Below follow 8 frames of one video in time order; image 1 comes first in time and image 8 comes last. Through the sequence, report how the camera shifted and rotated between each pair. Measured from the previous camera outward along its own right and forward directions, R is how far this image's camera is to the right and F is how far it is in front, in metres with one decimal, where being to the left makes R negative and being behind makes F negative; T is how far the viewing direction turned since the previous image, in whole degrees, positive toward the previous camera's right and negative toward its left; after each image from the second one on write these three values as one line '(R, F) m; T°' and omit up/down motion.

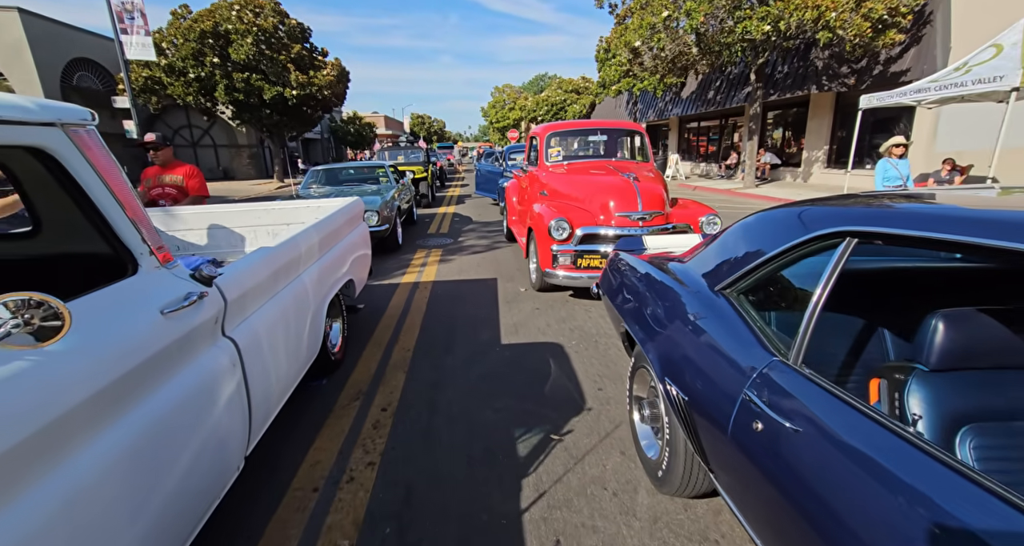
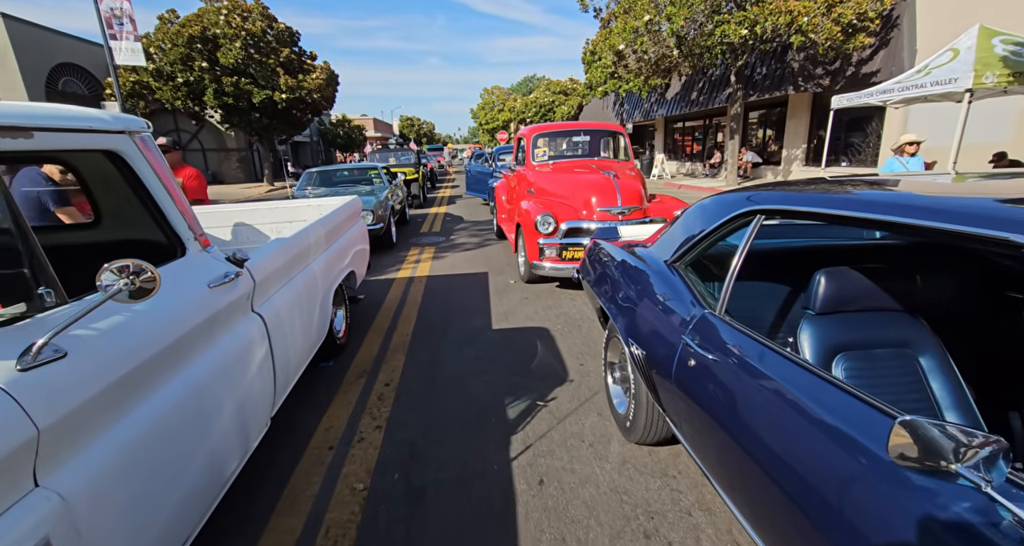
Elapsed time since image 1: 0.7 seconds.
(0.0, -0.4) m; +1°
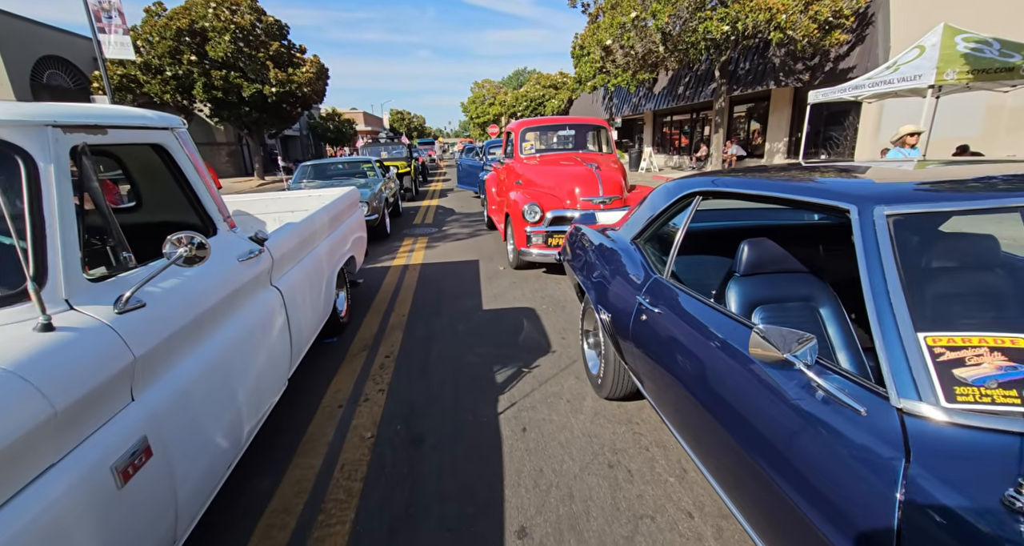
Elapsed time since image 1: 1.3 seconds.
(0.0, -0.4) m; +1°
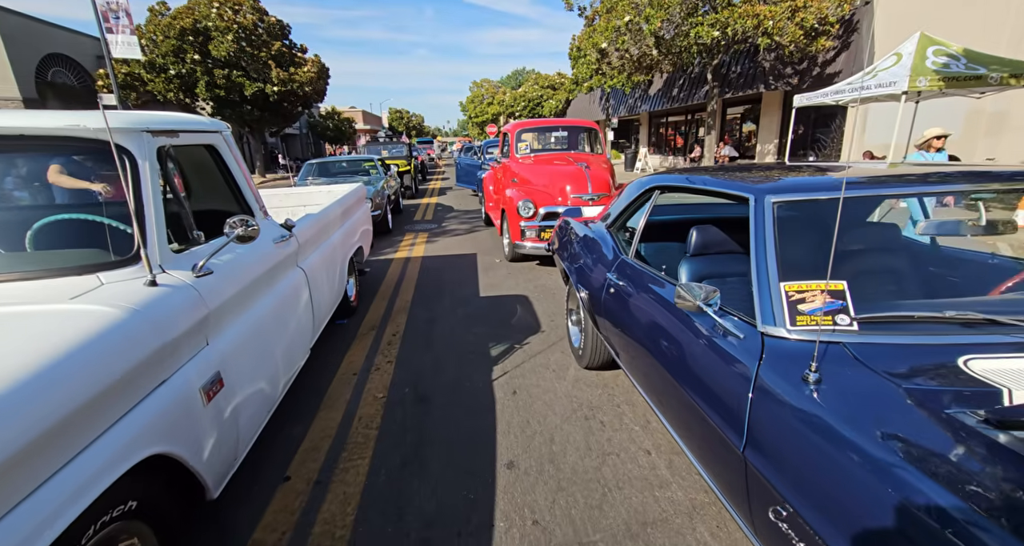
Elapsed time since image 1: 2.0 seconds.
(0.0, -0.5) m; 0°
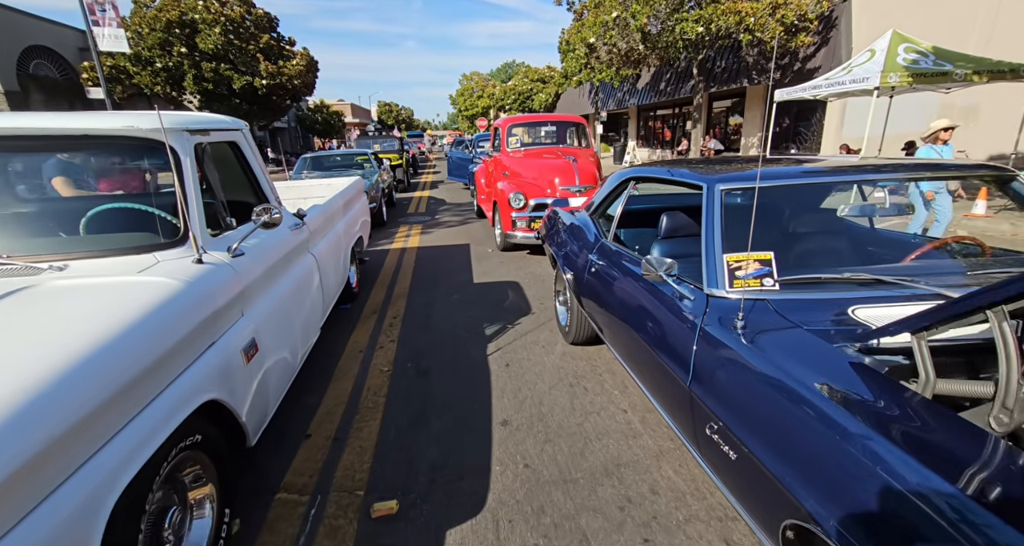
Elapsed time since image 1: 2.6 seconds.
(0.0, -0.3) m; +1°
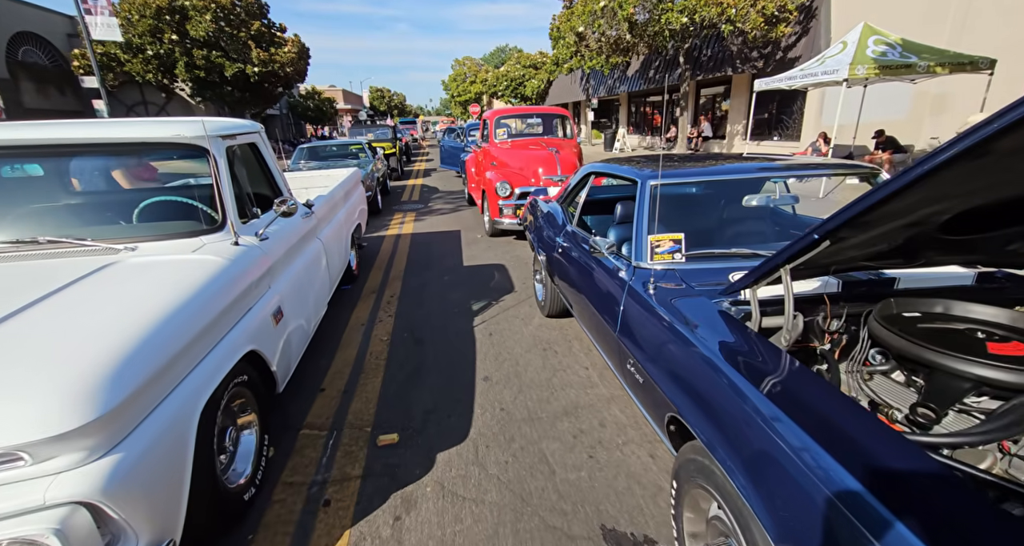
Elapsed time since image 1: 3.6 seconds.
(+0.1, -0.6) m; +1°
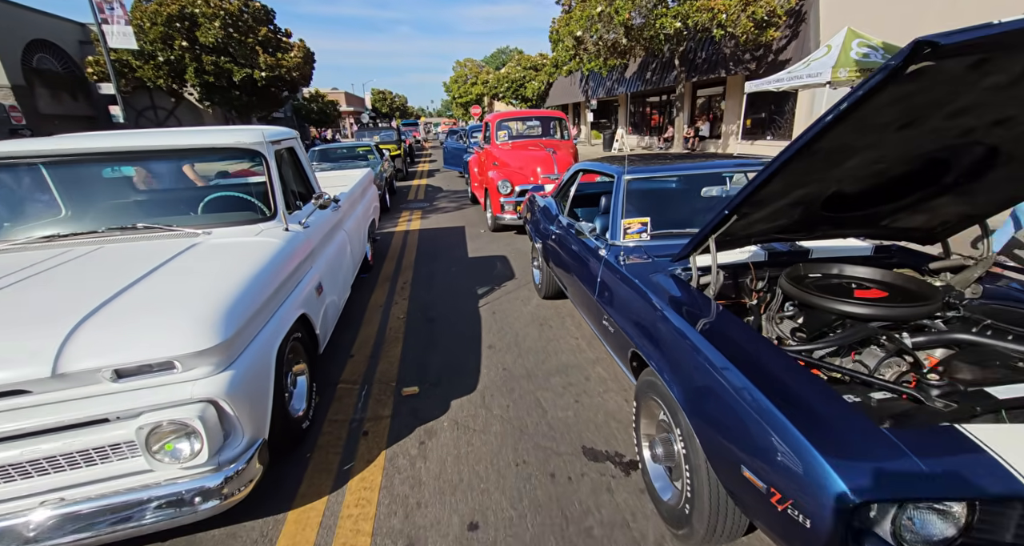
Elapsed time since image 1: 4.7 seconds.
(0.0, -0.6) m; 0°
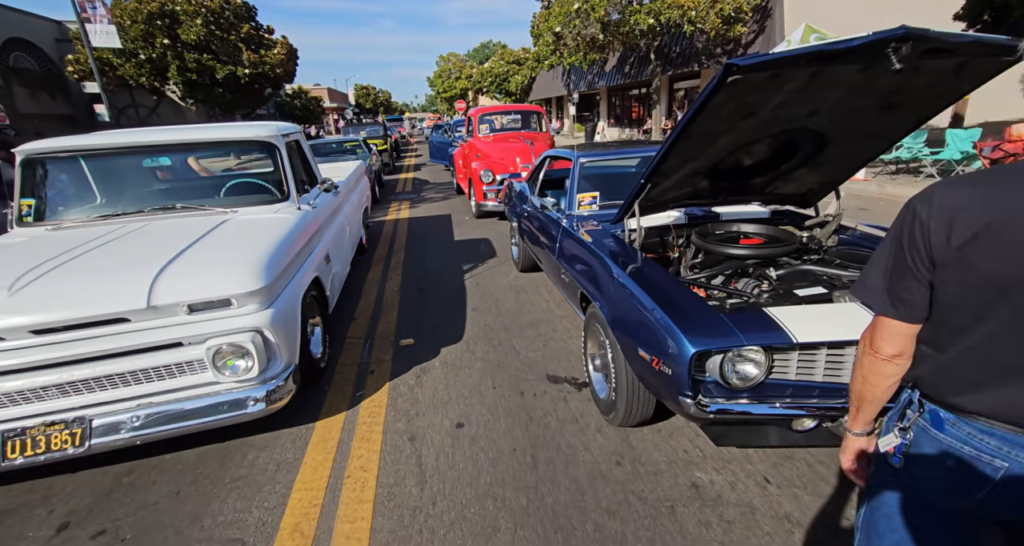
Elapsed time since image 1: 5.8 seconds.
(+0.1, -0.7) m; +1°
